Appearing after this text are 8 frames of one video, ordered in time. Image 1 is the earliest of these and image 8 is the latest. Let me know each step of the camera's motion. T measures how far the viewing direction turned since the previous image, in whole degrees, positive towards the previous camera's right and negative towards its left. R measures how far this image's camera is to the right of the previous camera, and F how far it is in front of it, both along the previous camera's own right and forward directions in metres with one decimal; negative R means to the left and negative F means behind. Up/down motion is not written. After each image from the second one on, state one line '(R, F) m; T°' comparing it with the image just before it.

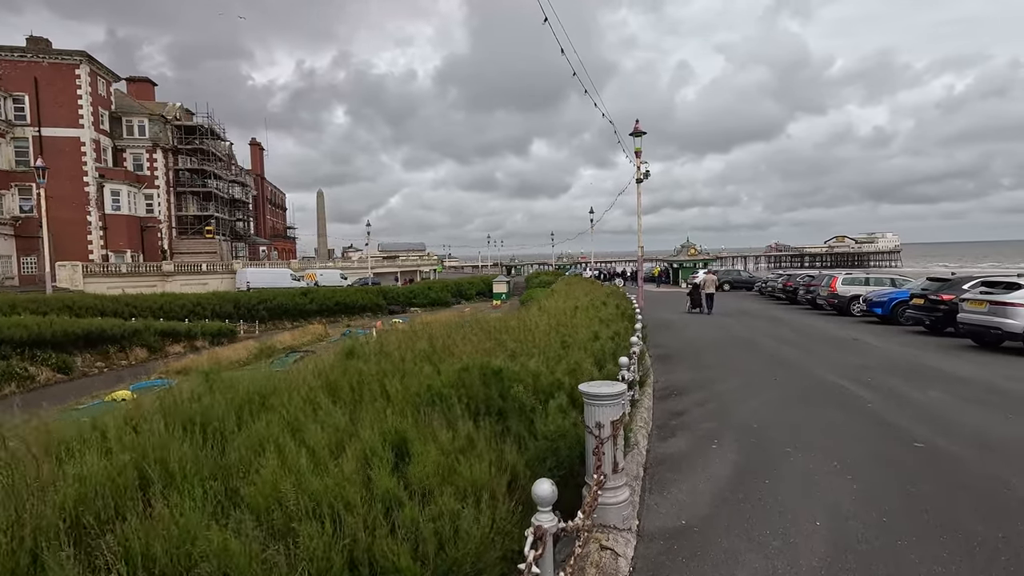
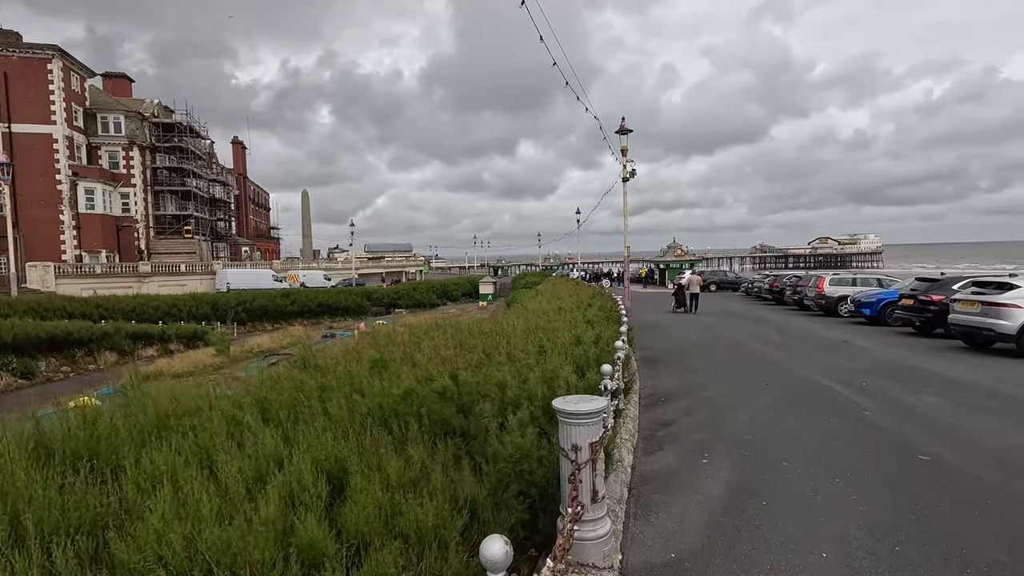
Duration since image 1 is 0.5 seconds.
(+0.1, +0.5) m; +1°
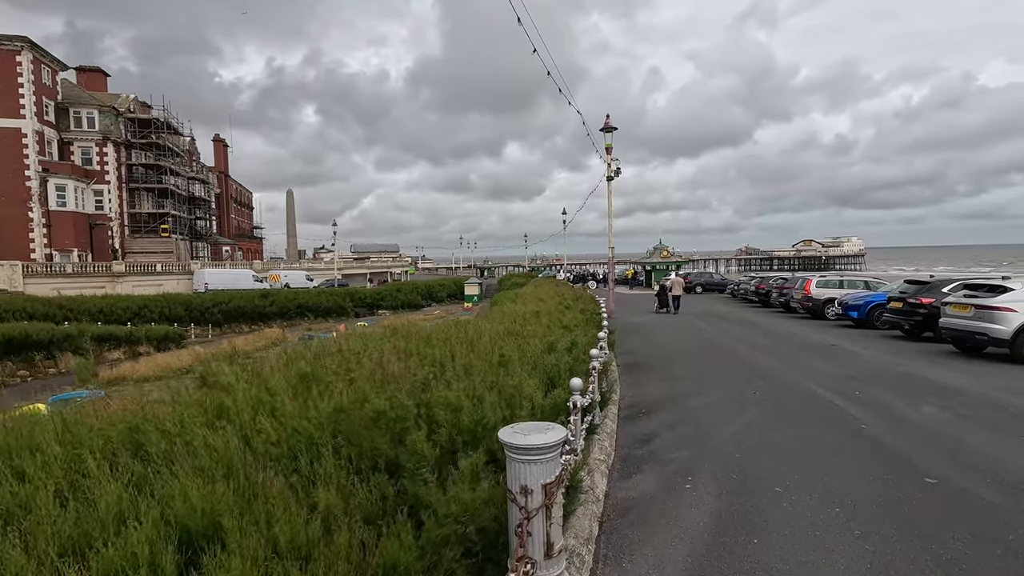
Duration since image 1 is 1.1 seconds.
(+0.2, +0.6) m; +1°
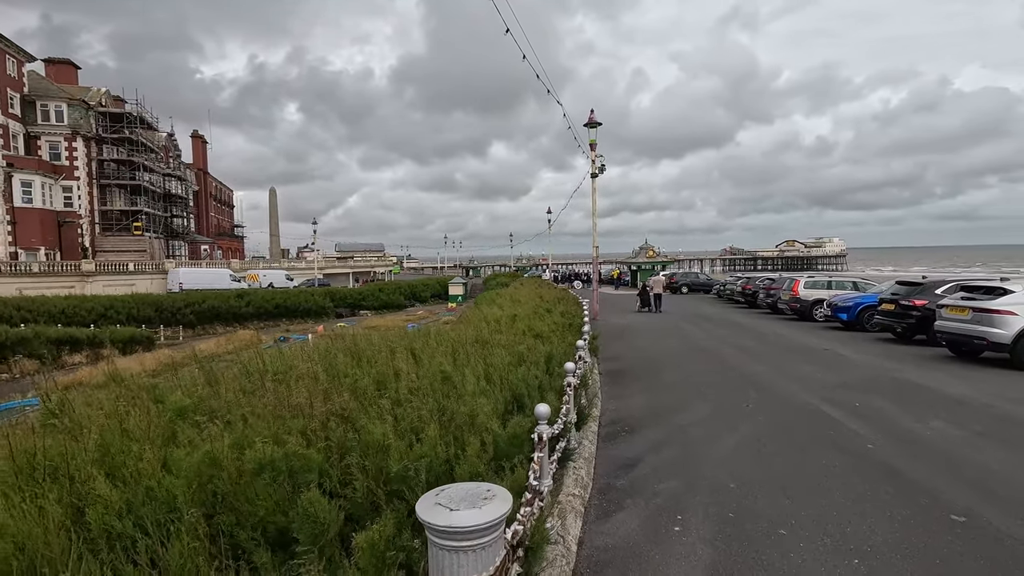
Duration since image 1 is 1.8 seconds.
(+0.2, +0.8) m; +1°
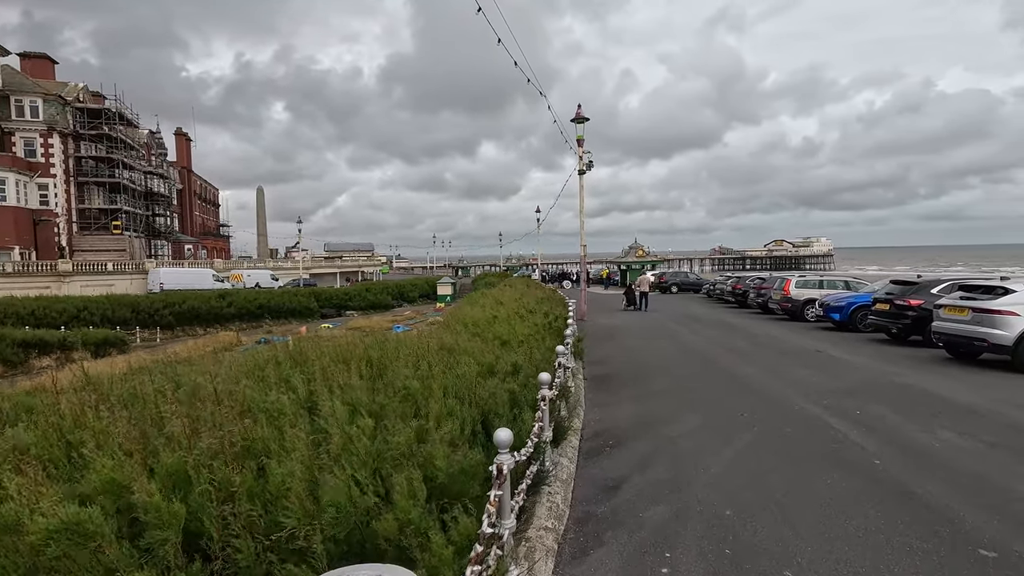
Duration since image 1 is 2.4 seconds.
(+0.2, +0.6) m; +1°
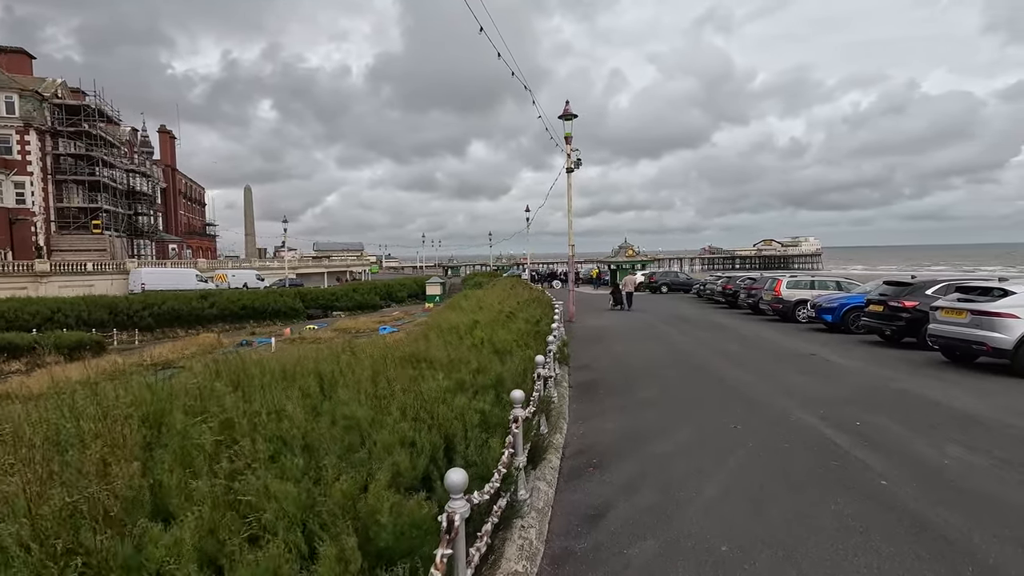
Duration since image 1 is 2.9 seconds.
(+0.2, +0.5) m; +1°
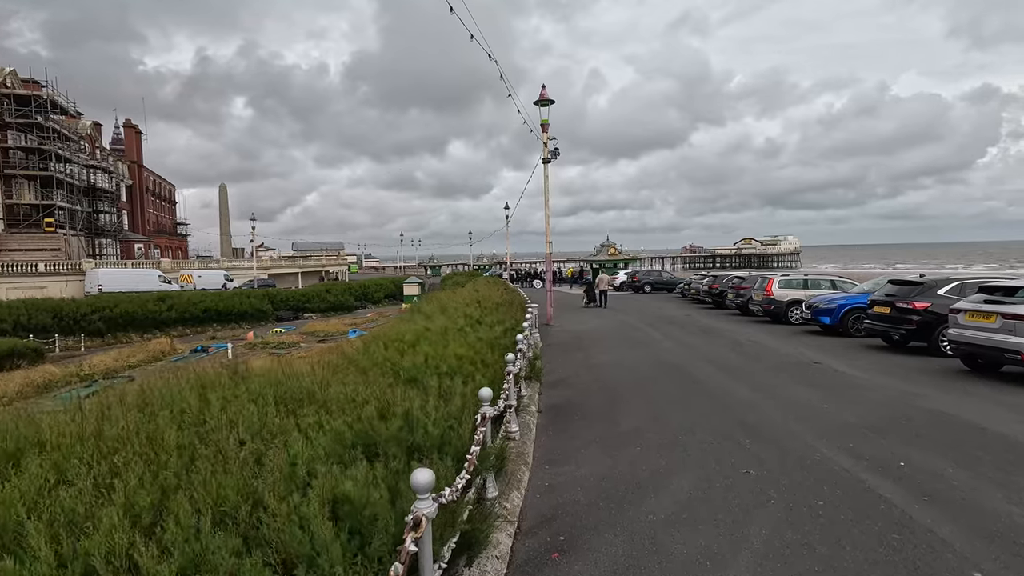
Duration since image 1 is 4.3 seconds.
(+0.3, +1.5) m; +2°
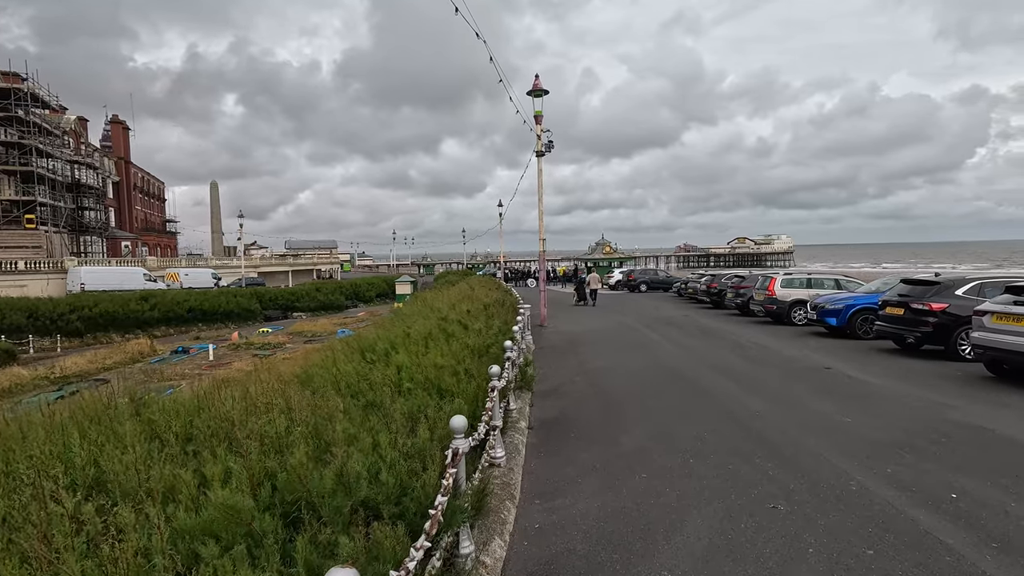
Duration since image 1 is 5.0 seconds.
(+0.1, +0.8) m; +1°
